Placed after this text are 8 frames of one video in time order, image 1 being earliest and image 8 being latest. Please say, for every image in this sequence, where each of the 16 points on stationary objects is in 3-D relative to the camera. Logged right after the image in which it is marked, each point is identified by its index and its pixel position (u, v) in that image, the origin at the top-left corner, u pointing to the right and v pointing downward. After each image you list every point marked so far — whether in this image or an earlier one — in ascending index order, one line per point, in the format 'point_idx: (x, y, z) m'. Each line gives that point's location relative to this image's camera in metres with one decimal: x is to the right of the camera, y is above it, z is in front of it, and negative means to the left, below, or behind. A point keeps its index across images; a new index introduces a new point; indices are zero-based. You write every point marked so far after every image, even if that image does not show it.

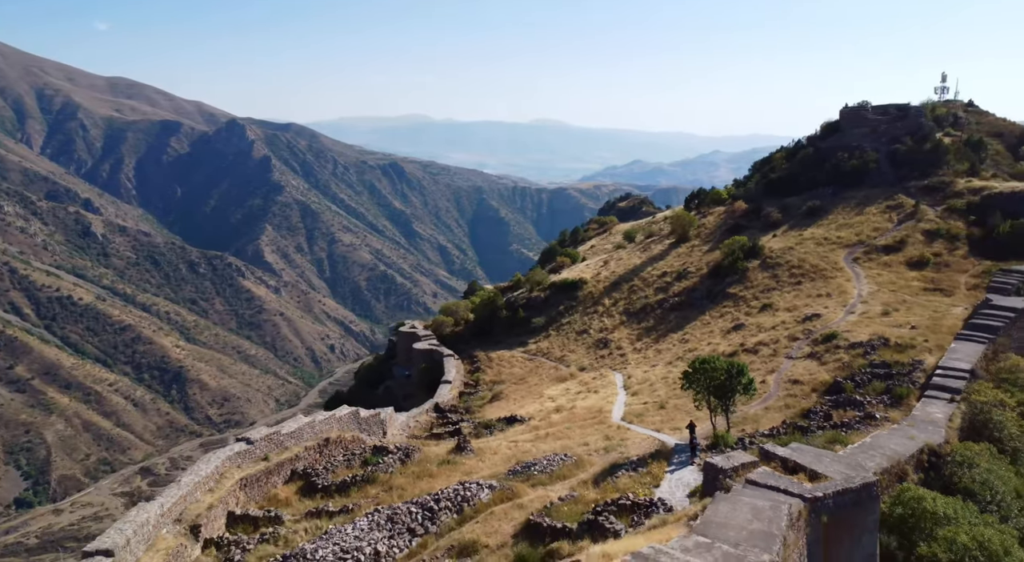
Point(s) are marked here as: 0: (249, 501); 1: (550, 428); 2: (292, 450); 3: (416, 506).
0: (-4.0, -3.3, +12.6) m
1: (+0.7, -2.9, +16.3) m
2: (-3.7, -2.8, +14.0) m
3: (-1.2, -3.0, +11.3) m
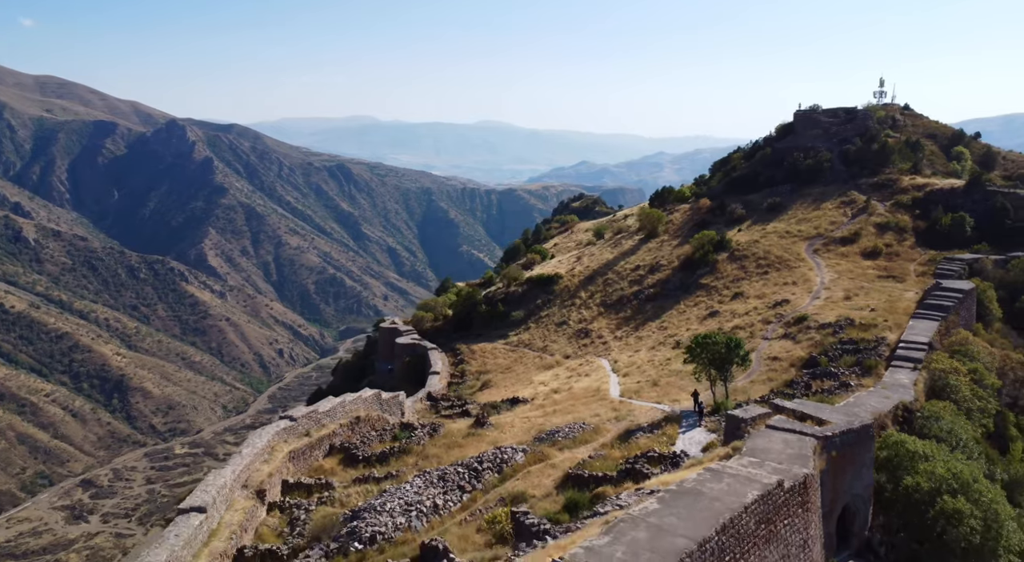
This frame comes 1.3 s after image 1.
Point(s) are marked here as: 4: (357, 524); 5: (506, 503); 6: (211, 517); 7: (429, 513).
0: (-3.6, -3.1, +13.8) m
1: (+0.9, -2.7, +17.8) m
2: (-3.3, -2.6, +15.2) m
3: (-0.7, -2.8, +12.7) m
4: (-2.0, -3.2, +11.1) m
5: (-0.1, -2.9, +11.0) m
6: (-4.0, -3.1, +10.8) m
7: (-1.1, -3.1, +11.2) m
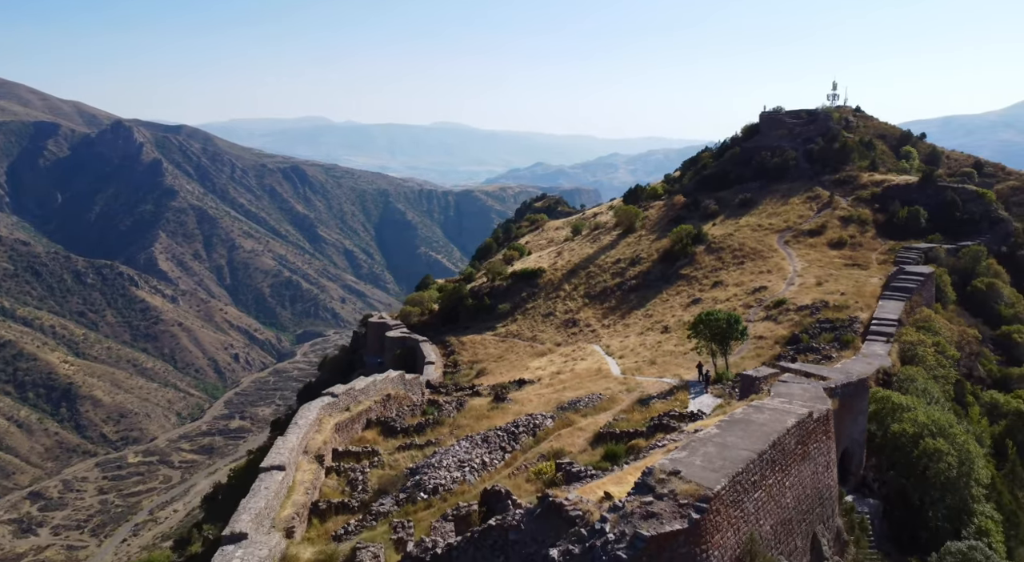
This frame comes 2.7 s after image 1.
0: (-3.1, -2.9, +15.1) m
1: (+1.2, -2.4, +19.4) m
2: (-2.9, -2.4, +16.5) m
3: (-0.2, -2.6, +14.1) m
4: (-1.3, -2.9, +12.5) m
5: (+0.6, -2.7, +12.6) m
6: (-3.3, -2.9, +12.1) m
7: (-0.5, -2.9, +12.7) m
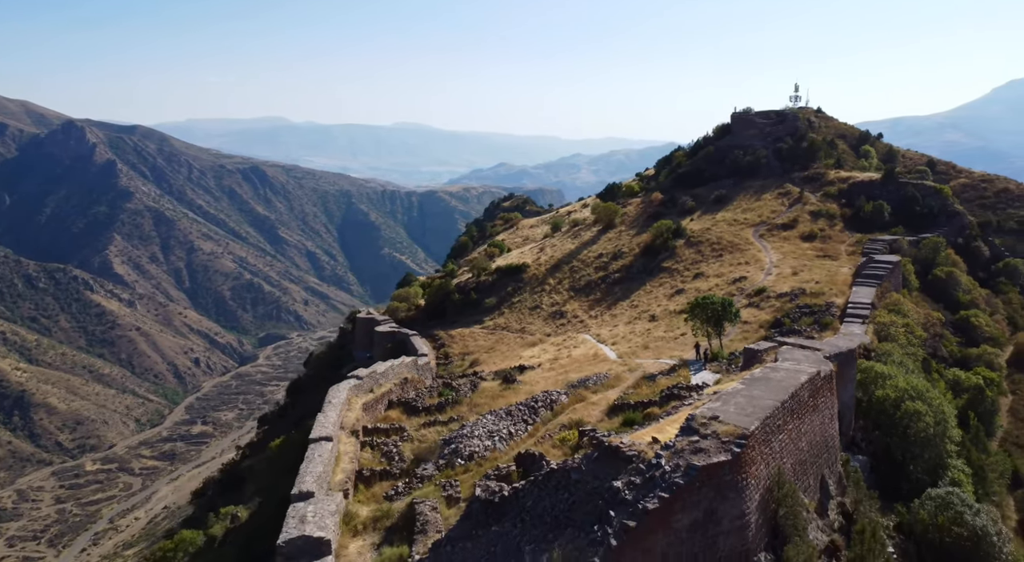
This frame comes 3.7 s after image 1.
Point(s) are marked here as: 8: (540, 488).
0: (-2.8, -2.7, +16.2) m
1: (+1.3, -2.2, +20.7) m
2: (-2.7, -2.2, +17.6) m
3: (+0.2, -2.3, +15.4) m
4: (-0.9, -2.7, +13.7) m
5: (+1.0, -2.4, +13.8) m
6: (-2.9, -2.7, +13.2) m
7: (-0.1, -2.6, +13.9) m
8: (+0.3, -2.2, +8.8) m
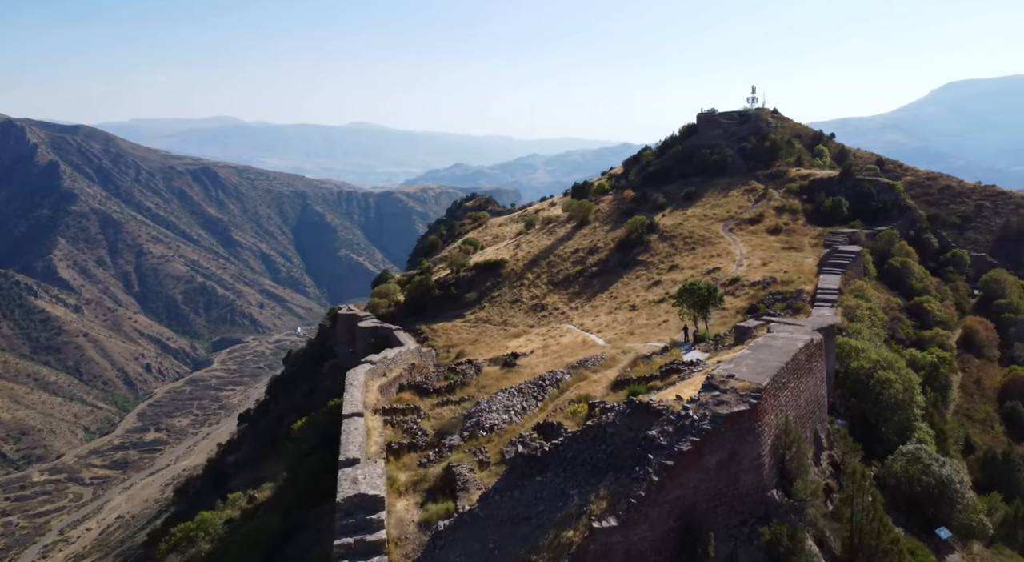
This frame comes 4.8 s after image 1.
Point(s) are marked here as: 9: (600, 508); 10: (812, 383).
0: (-2.6, -2.5, +17.4) m
1: (+1.1, -1.9, +22.0) m
2: (-2.7, -2.0, +18.8) m
3: (+0.4, -2.1, +16.7) m
4: (-0.6, -2.5, +14.9) m
5: (+1.2, -2.2, +15.2) m
6: (-2.6, -2.5, +14.4) m
7: (+0.2, -2.4, +15.2) m
8: (+0.8, -2.0, +10.1) m
9: (+1.0, -2.4, +9.0) m
10: (+4.1, -1.4, +11.3) m
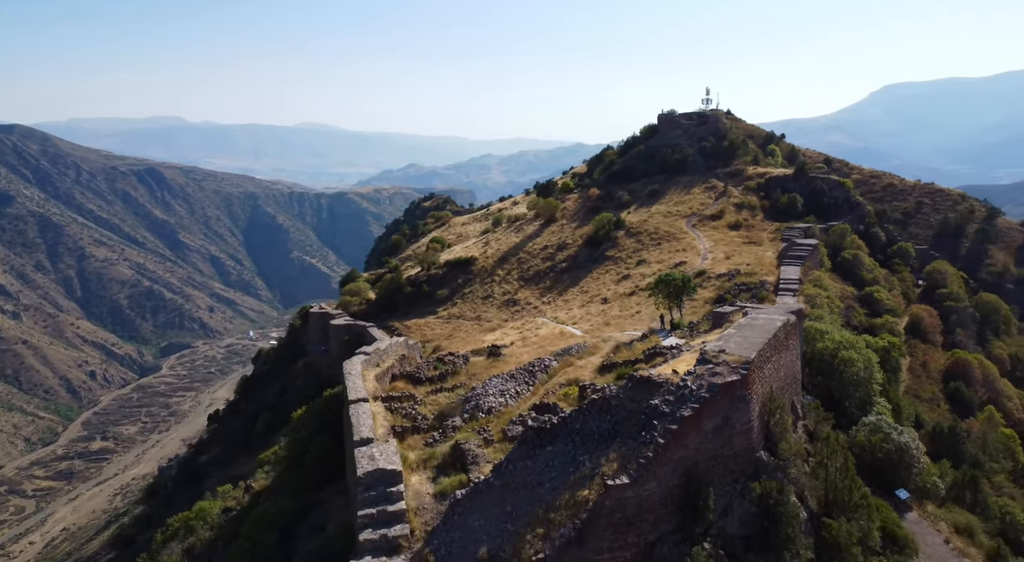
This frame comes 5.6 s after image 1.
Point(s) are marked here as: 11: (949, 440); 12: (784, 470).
0: (-2.8, -2.4, +18.2) m
1: (+0.6, -1.8, +23.1) m
2: (-3.0, -1.9, +19.6) m
3: (+0.2, -1.9, +17.7) m
4: (-0.7, -2.3, +15.9) m
5: (+1.1, -2.0, +16.3) m
6: (-2.6, -2.3, +15.2) m
7: (0.0, -2.2, +16.2) m
8: (+1.0, -1.8, +11.2) m
9: (+1.2, -2.3, +10.0) m
10: (+4.2, -1.2, +12.5) m
11: (+9.8, -3.6, +18.6) m
12: (+3.5, -2.5, +10.8) m
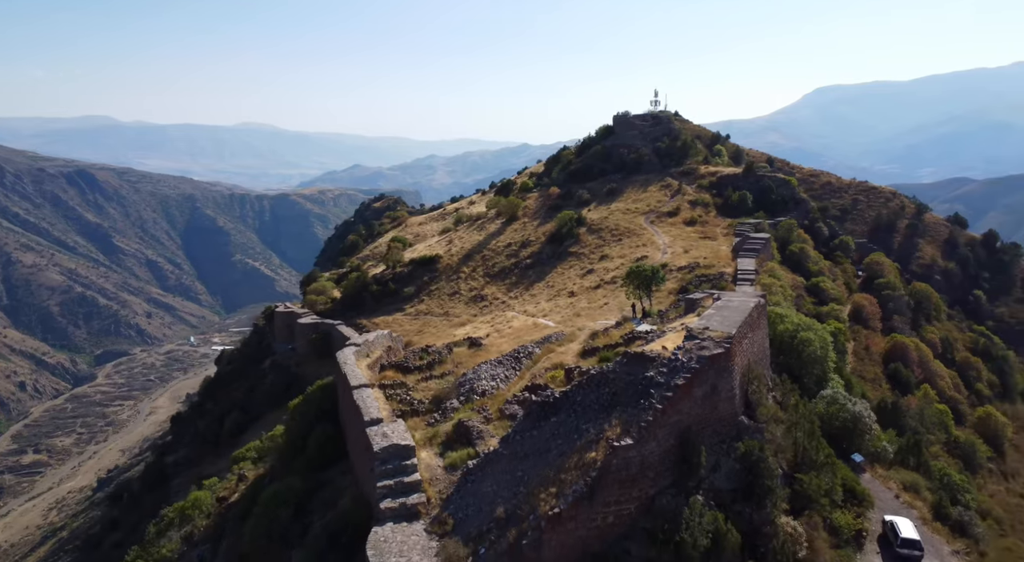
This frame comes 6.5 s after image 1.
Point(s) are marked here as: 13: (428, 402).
0: (-3.2, -2.2, +19.2) m
1: (0.0, -1.6, +24.3) m
2: (-3.4, -1.8, +20.6) m
3: (-0.2, -1.8, +18.9) m
4: (-0.9, -2.2, +17.0) m
5: (+0.9, -1.8, +17.5) m
6: (-2.8, -2.2, +16.2) m
7: (-0.2, -2.1, +17.4) m
8: (+1.1, -1.6, +12.4) m
9: (+1.4, -2.1, +11.3) m
10: (+4.2, -0.9, +14.0) m
11: (+9.4, -3.3, +20.4) m
12: (+3.7, -2.2, +12.2) m
13: (-1.7, -2.5, +16.9) m
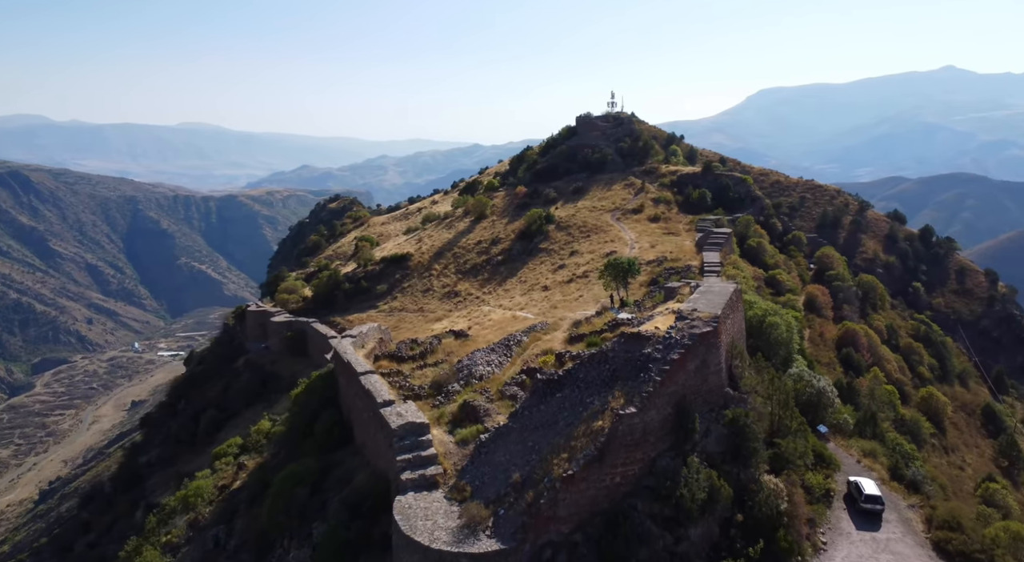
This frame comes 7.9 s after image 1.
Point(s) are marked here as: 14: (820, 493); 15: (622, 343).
0: (-3.4, -2.1, +20.2) m
1: (-0.6, -1.4, +25.5) m
2: (-3.7, -1.6, +21.6) m
3: (-0.4, -1.6, +20.1) m
4: (-1.0, -2.0, +18.2) m
5: (+0.8, -1.6, +18.8) m
6: (-2.8, -2.0, +17.3) m
7: (-0.3, -1.9, +18.6) m
8: (+1.3, -1.4, +13.8) m
9: (+1.6, -1.9, +12.6) m
10: (+4.2, -0.7, +15.5) m
11: (+9.1, -3.0, +22.2) m
12: (+3.9, -2.0, +13.7) m
13: (-1.8, -2.3, +18.0) m
14: (+5.4, -3.7, +14.6) m
15: (+1.8, -1.0, +13.7) m
